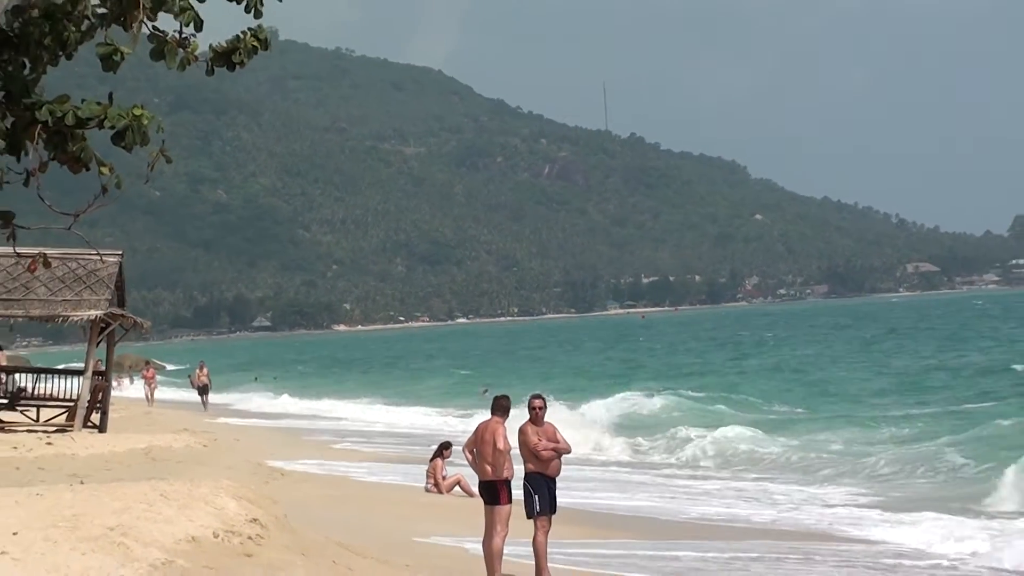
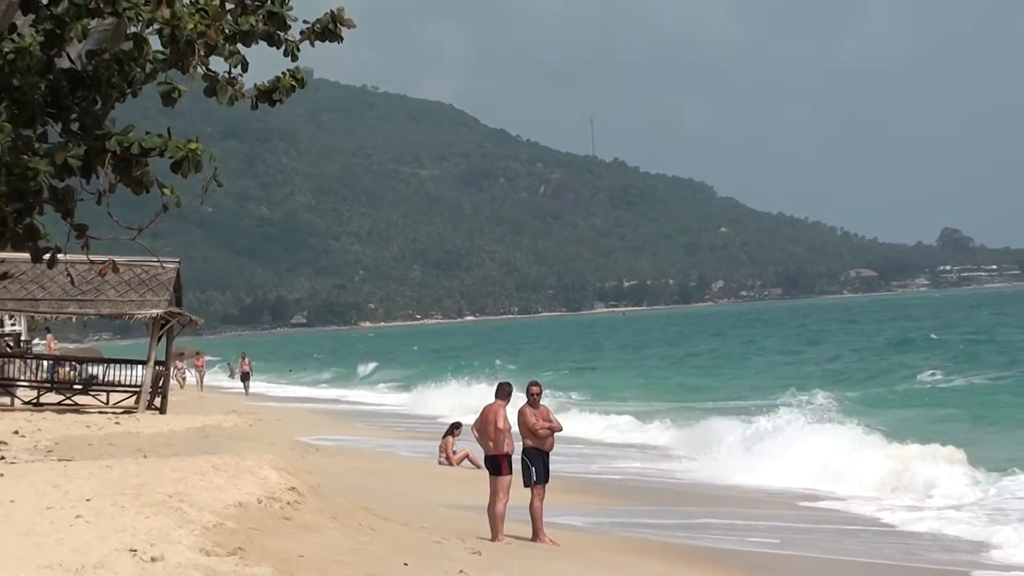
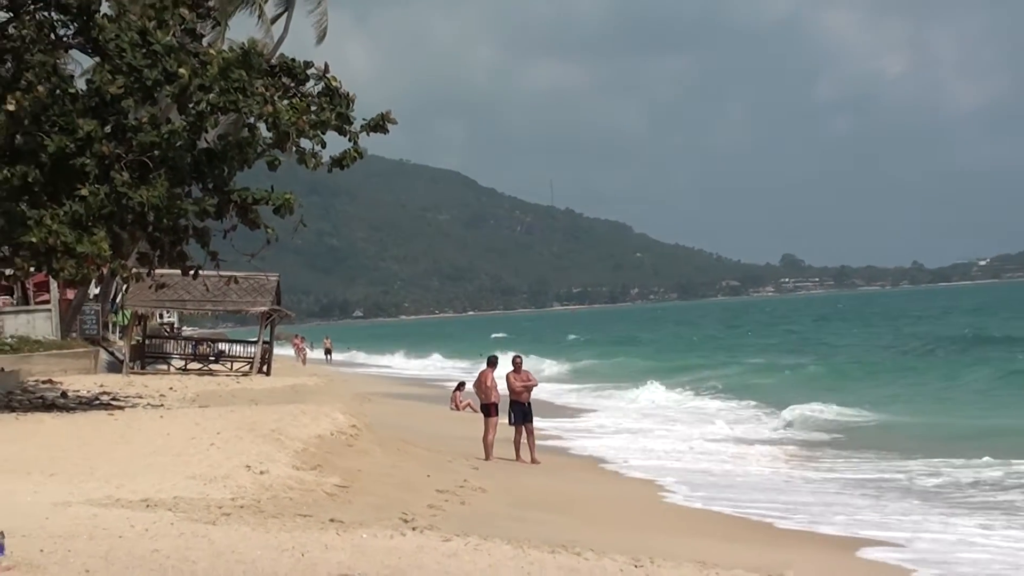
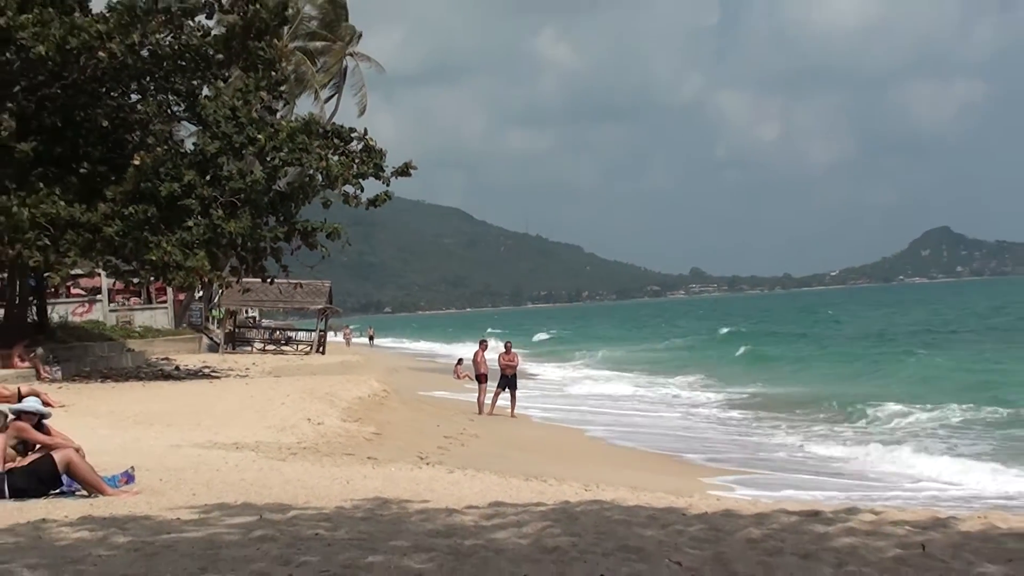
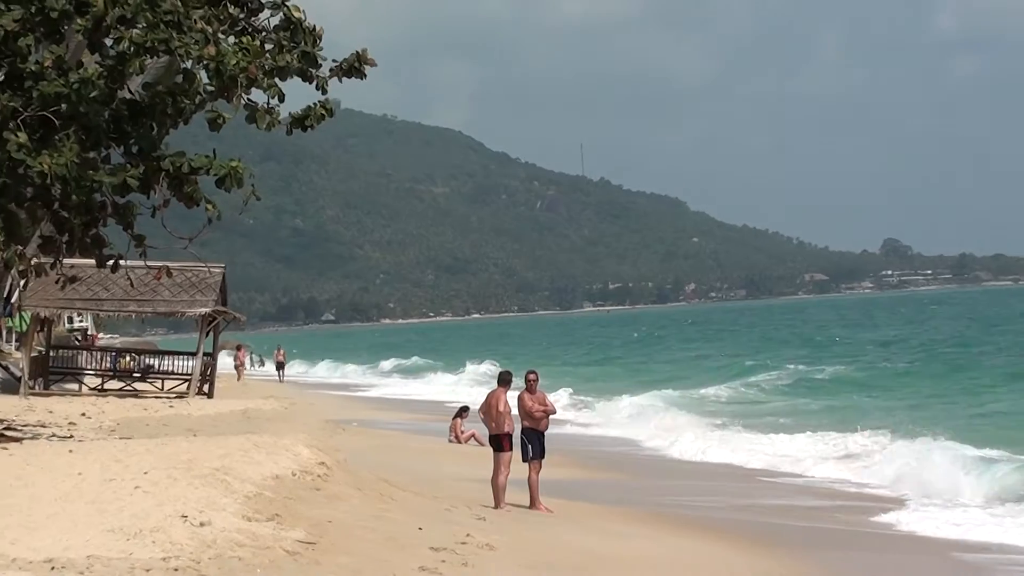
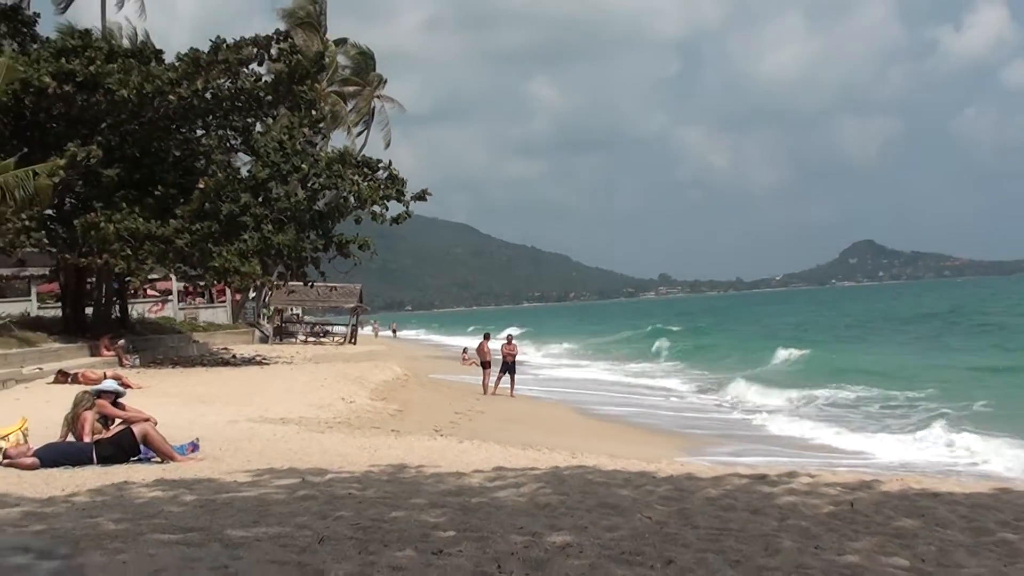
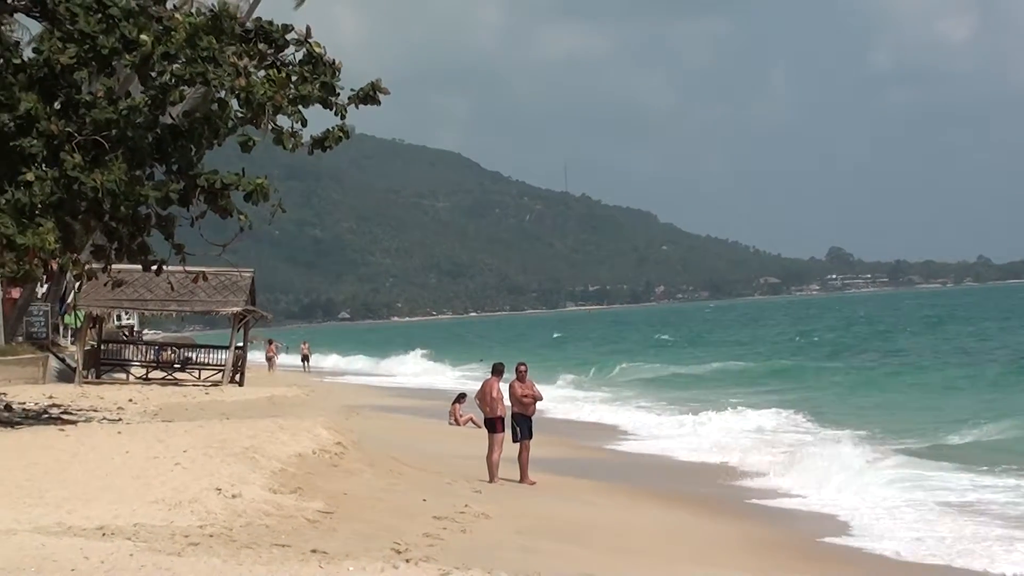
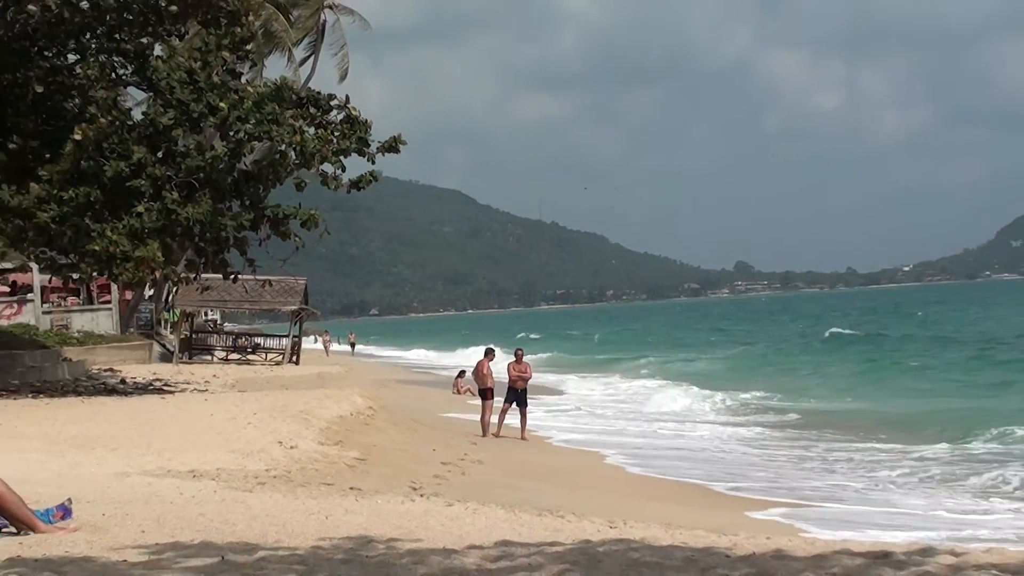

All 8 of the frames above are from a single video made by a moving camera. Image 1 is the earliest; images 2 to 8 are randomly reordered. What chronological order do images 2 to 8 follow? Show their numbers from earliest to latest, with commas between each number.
2, 5, 7, 3, 8, 4, 6
